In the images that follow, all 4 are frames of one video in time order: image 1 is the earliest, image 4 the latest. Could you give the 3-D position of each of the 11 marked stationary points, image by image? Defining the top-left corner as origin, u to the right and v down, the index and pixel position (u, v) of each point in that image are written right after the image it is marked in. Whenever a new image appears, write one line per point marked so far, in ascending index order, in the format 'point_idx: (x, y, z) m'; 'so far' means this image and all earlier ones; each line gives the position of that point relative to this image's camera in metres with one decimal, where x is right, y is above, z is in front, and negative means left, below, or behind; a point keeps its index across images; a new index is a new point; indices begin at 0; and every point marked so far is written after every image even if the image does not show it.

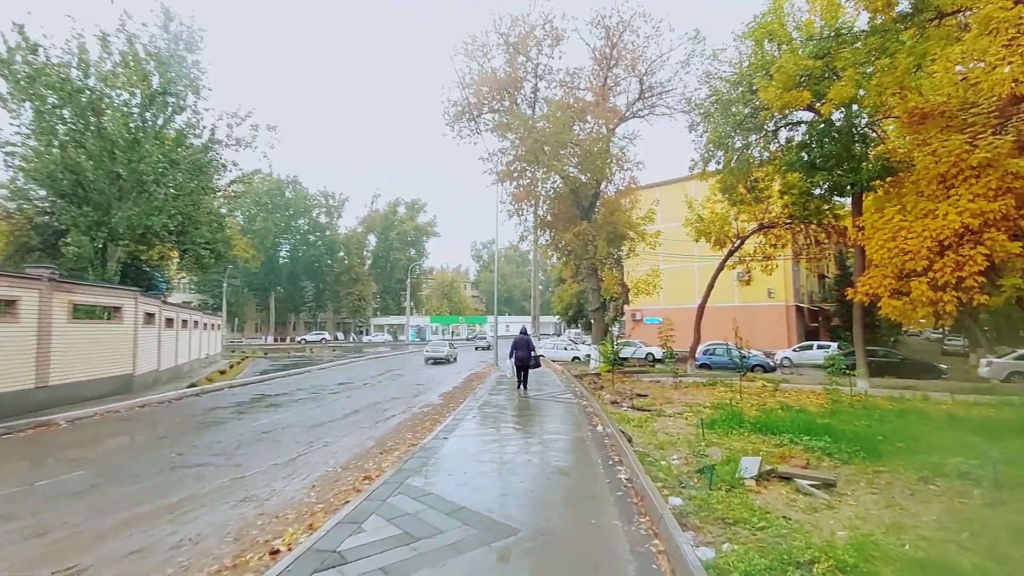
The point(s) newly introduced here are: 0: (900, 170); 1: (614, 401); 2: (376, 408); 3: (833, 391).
0: (+11.3, +3.5, +15.4) m
1: (+2.2, -2.4, +11.1) m
2: (-3.3, -2.9, +12.7) m
3: (+7.7, -2.5, +12.7) m
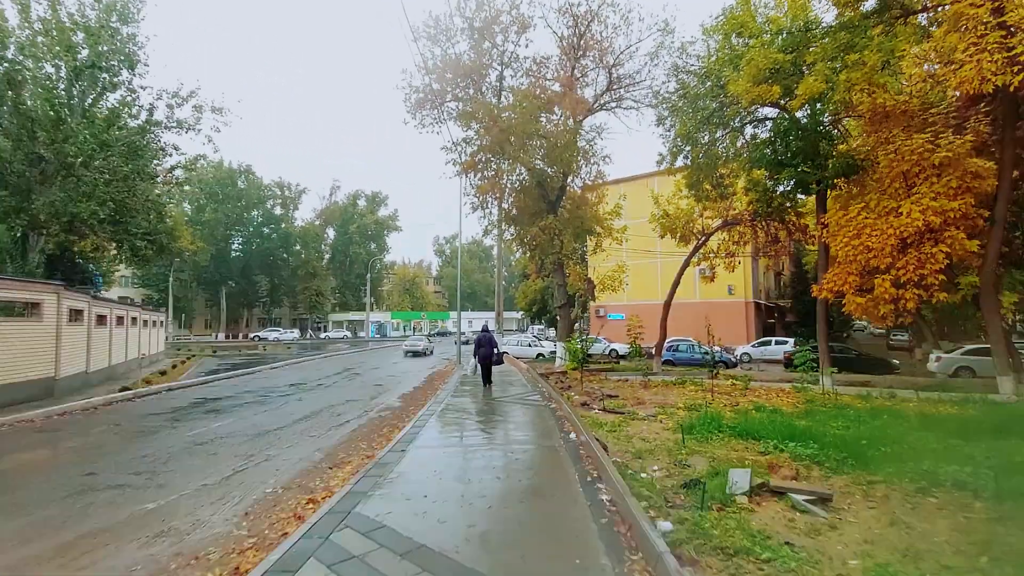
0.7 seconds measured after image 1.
0: (+10.3, +3.5, +15.4) m
1: (+1.5, -2.3, +10.6) m
2: (-4.1, -2.8, +11.8) m
3: (+6.9, -2.4, +12.5) m
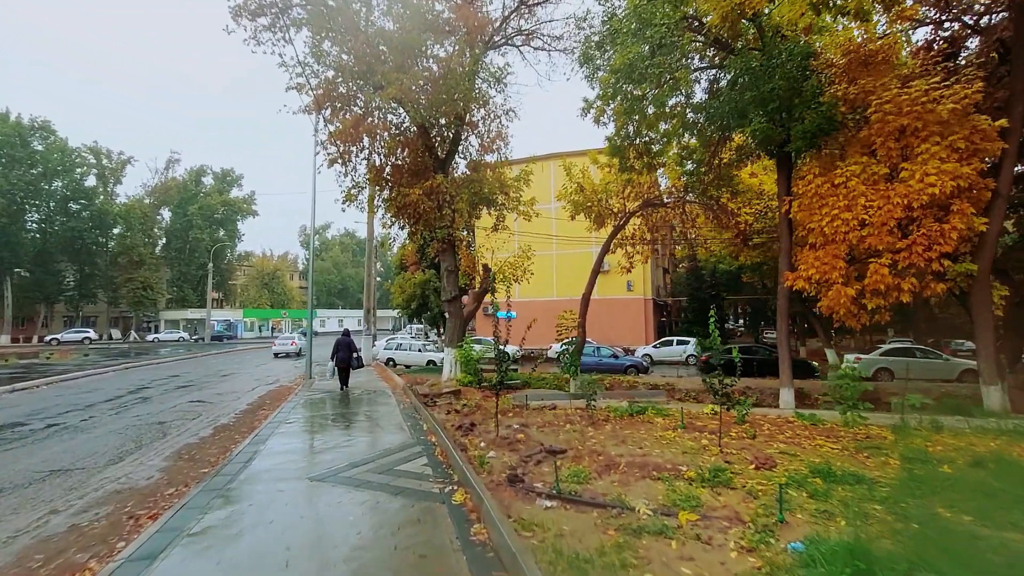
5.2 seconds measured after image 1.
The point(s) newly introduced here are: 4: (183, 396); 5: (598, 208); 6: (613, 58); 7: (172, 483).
0: (+7.7, +3.8, +12.2) m
1: (0.0, -2.0, +5.5) m
2: (-5.7, -2.4, +5.4) m
3: (+4.9, -2.1, +8.6) m
4: (-9.5, -3.1, +15.1) m
5: (+3.1, +2.9, +19.1) m
6: (+2.7, +6.3, +14.4) m
7: (-4.3, -2.4, +6.6) m
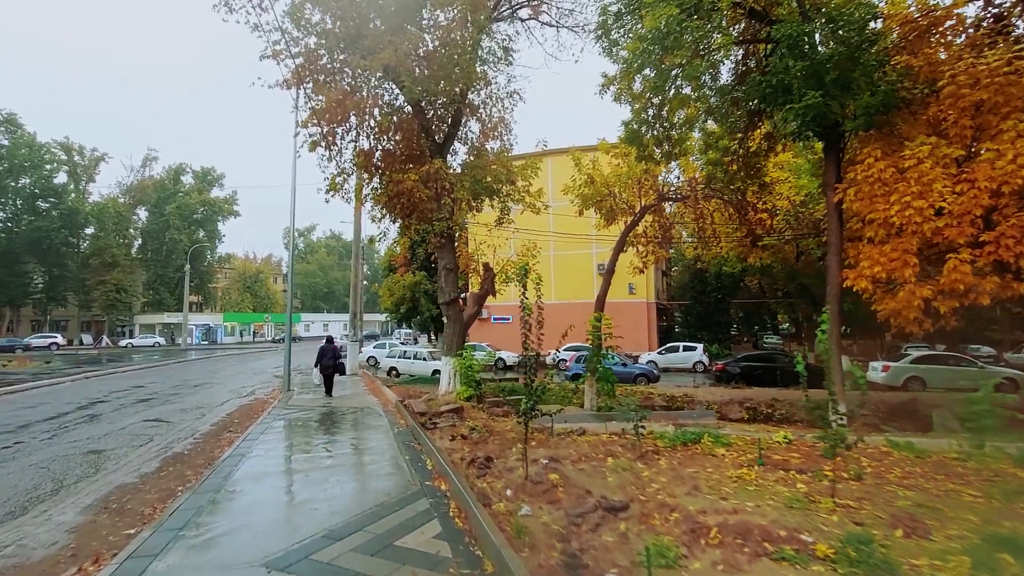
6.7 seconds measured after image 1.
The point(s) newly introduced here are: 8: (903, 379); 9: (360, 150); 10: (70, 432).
0: (+7.9, +3.8, +10.7) m
1: (+0.4, -1.9, +3.7) m
2: (-5.3, -2.3, +3.5) m
3: (+5.2, -2.1, +6.9) m
4: (-9.3, -3.1, +13.0) m
5: (+3.2, +2.8, +17.4) m
6: (+2.9, +6.3, +12.8) m
7: (-3.9, -2.4, +4.7) m
8: (+14.0, -3.2, +18.8) m
9: (-3.8, +3.5, +13.3) m
10: (-8.9, -2.9, +10.5) m
